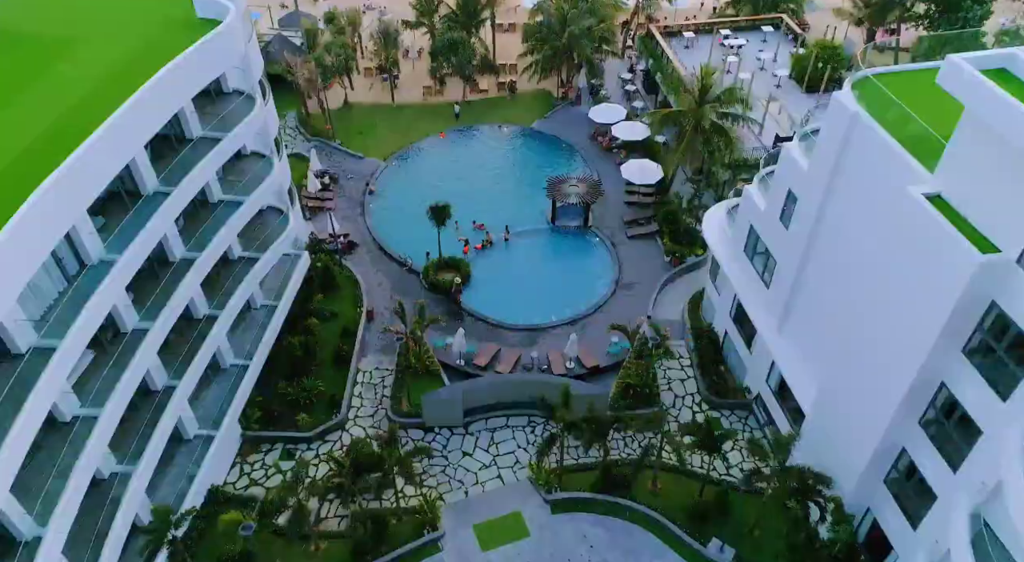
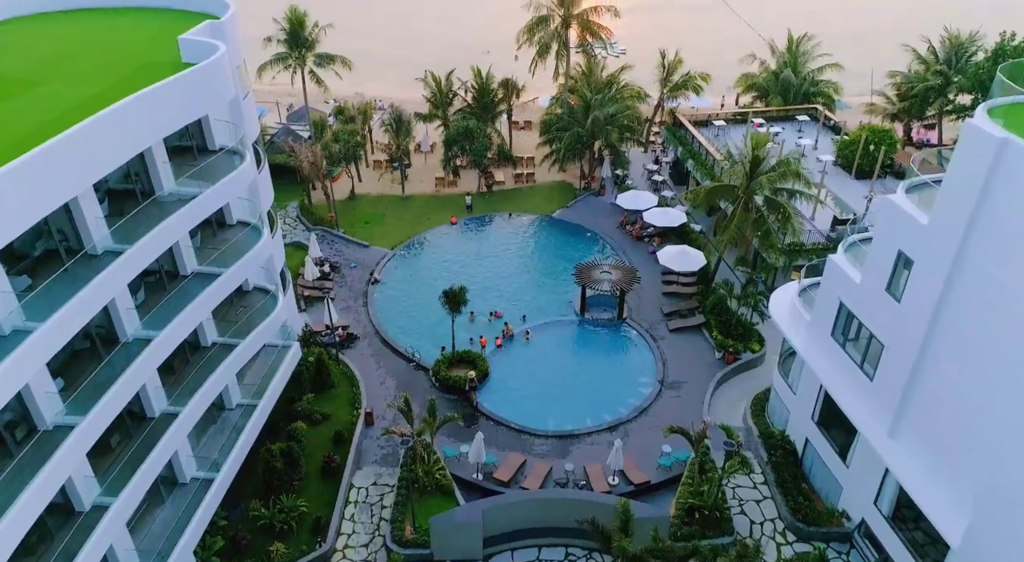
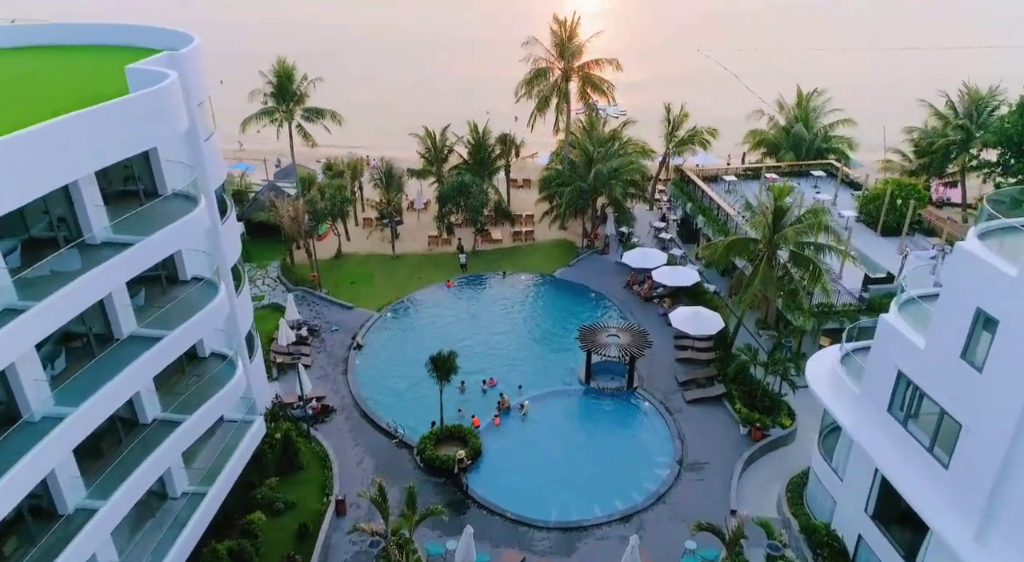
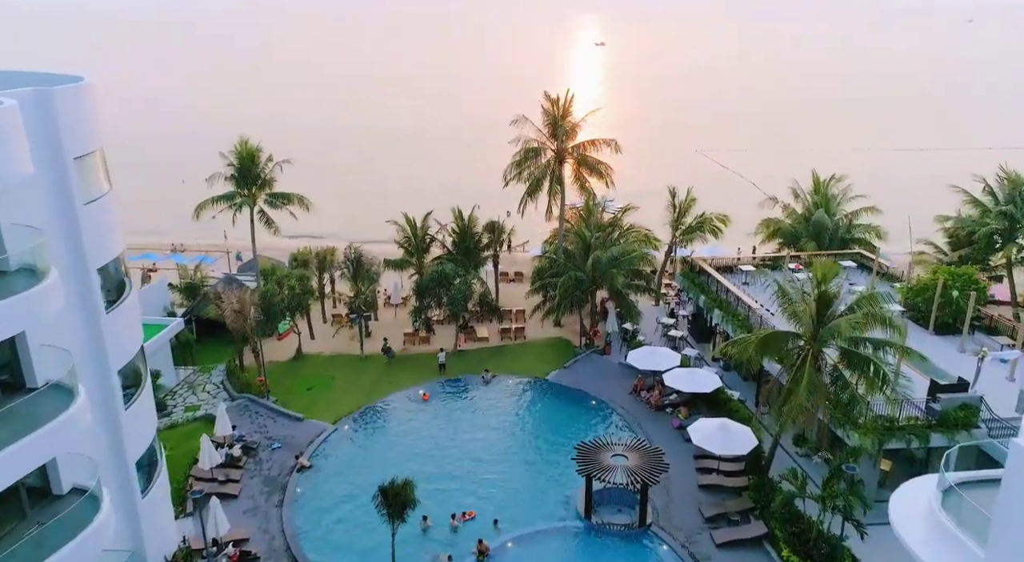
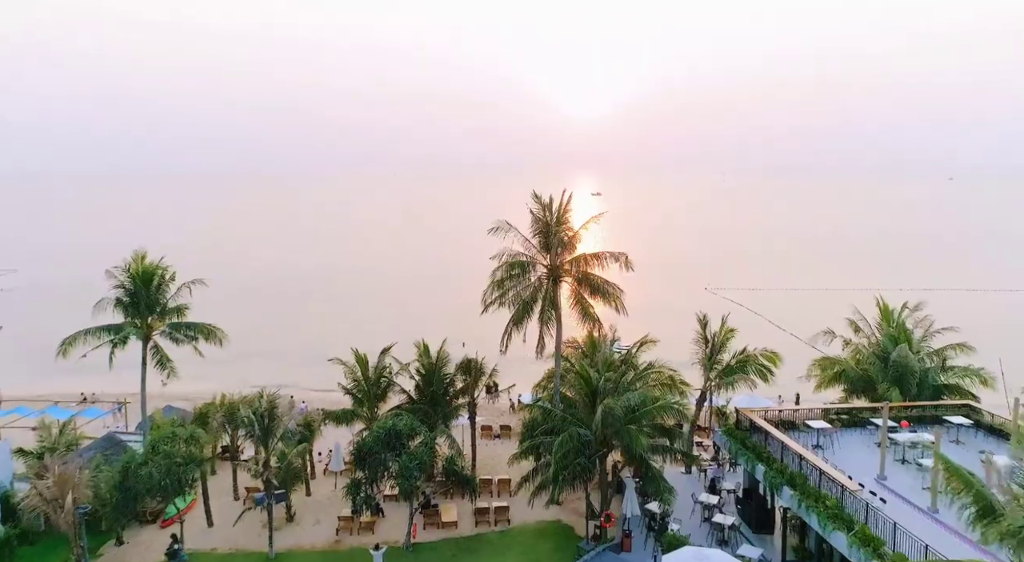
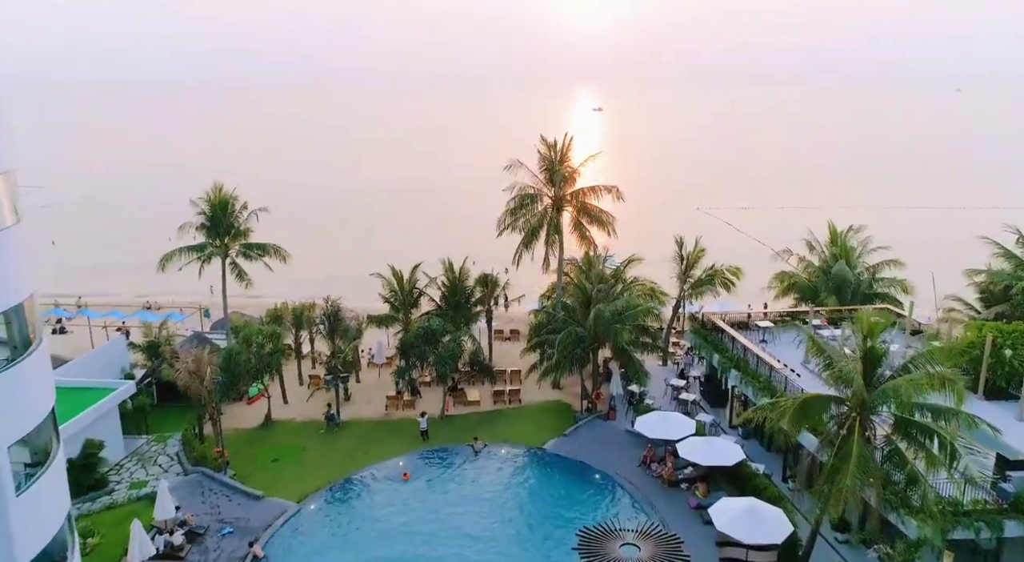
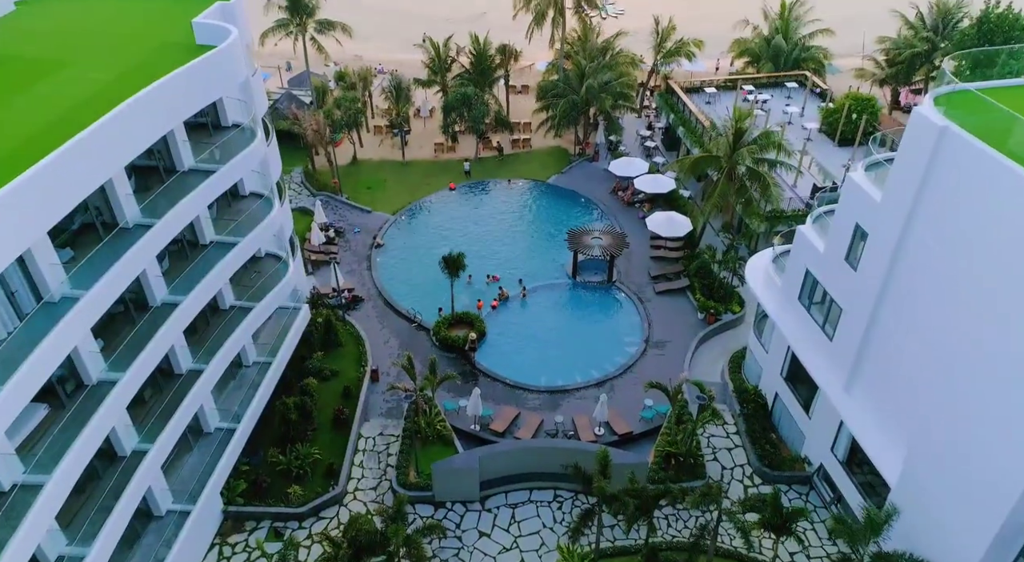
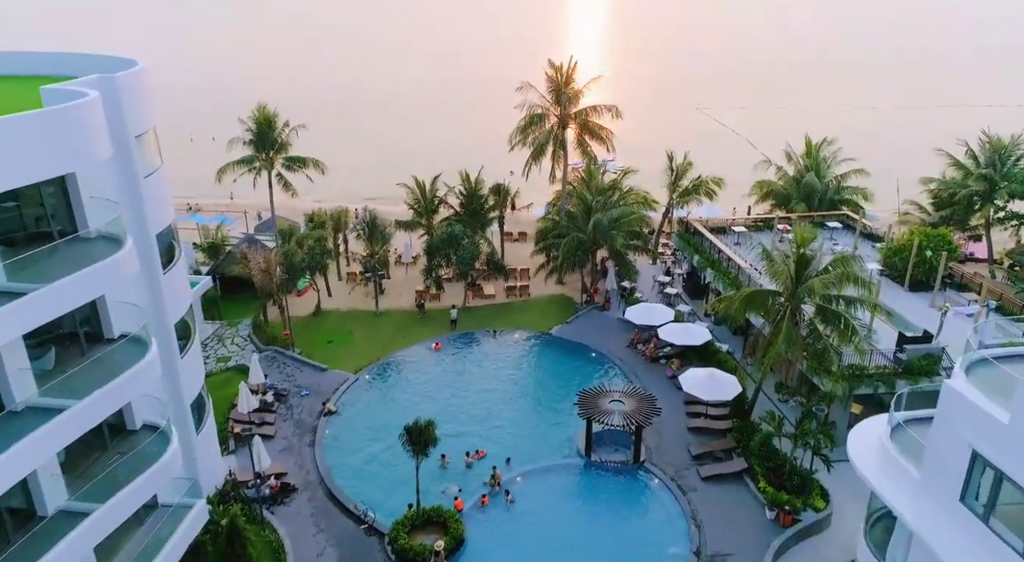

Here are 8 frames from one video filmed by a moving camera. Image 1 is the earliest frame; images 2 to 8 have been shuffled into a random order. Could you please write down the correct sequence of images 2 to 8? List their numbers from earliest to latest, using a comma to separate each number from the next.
7, 2, 3, 8, 4, 6, 5
